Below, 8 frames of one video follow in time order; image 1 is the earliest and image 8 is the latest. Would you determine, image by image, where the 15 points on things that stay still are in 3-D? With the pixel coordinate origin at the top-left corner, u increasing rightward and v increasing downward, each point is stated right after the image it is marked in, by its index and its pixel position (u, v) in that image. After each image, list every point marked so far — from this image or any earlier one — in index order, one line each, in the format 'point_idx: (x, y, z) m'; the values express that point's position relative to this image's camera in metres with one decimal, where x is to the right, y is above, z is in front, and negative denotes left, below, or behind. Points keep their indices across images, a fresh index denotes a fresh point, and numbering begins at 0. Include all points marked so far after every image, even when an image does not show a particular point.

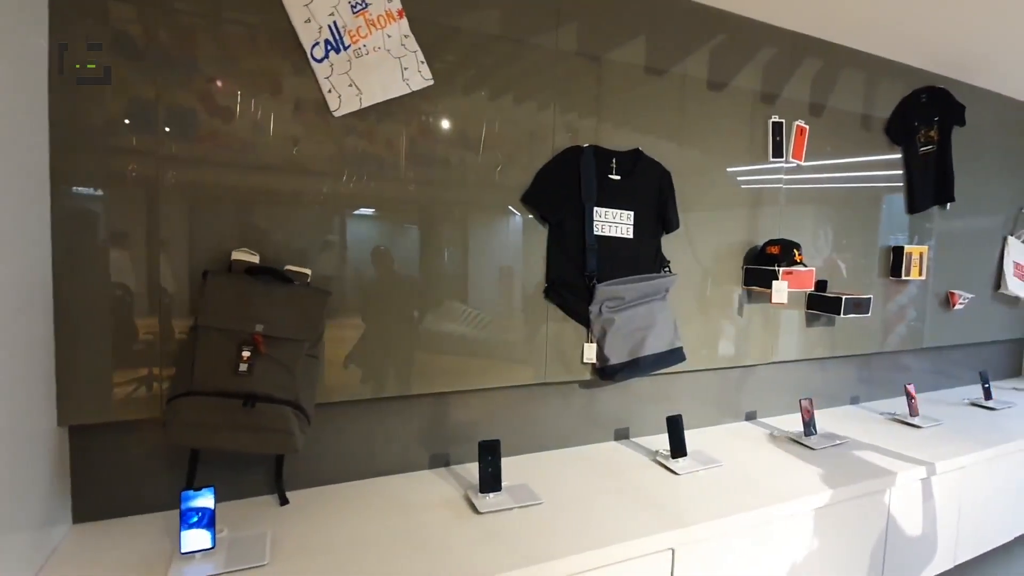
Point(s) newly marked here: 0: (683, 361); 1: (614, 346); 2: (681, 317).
0: (+0.6, -0.3, +1.8) m
1: (+0.3, -0.2, +1.7) m
2: (+0.6, -0.1, +1.9) m
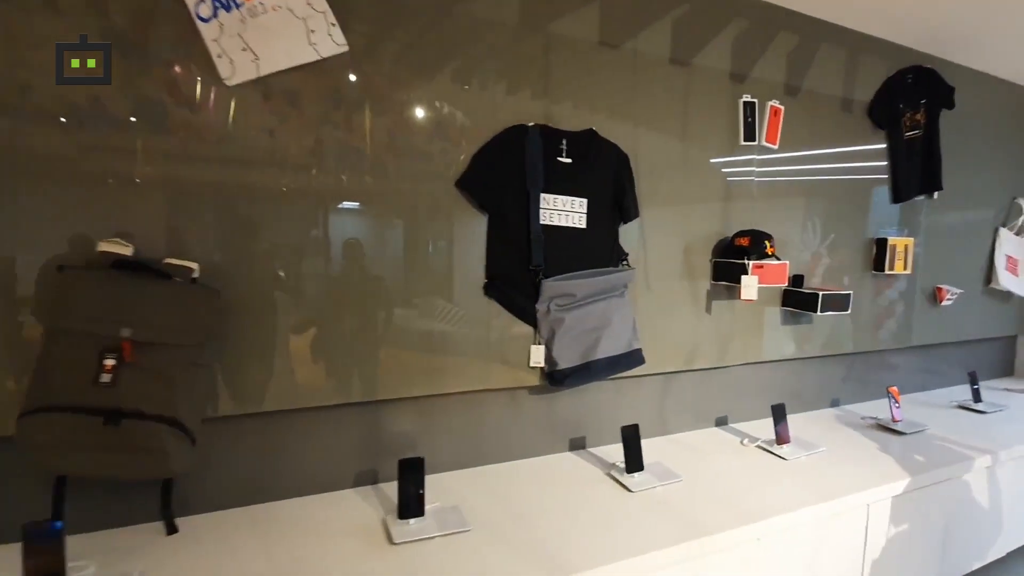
0: (+0.4, -0.3, +1.7) m
1: (+0.1, -0.2, +1.6) m
2: (+0.5, -0.1, +1.7) m
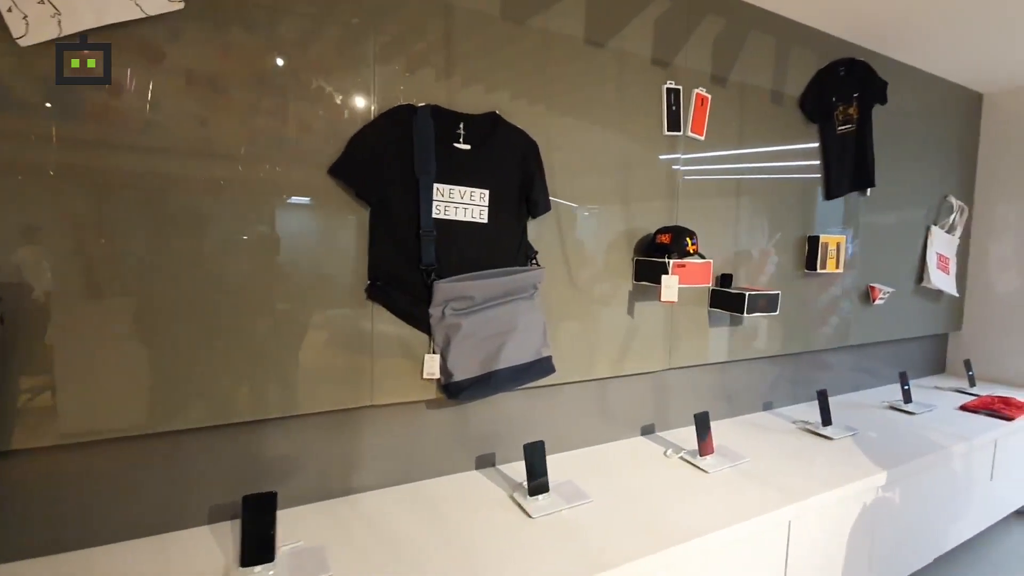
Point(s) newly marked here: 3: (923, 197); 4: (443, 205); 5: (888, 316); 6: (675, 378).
0: (+0.1, -0.3, +1.5) m
1: (-0.2, -0.2, +1.4) m
2: (+0.2, -0.1, +1.6) m
3: (+2.1, +0.5, +2.6) m
4: (-0.2, +0.2, +1.3) m
5: (+1.9, -0.1, +2.6) m
6: (+0.6, -0.3, +1.9) m
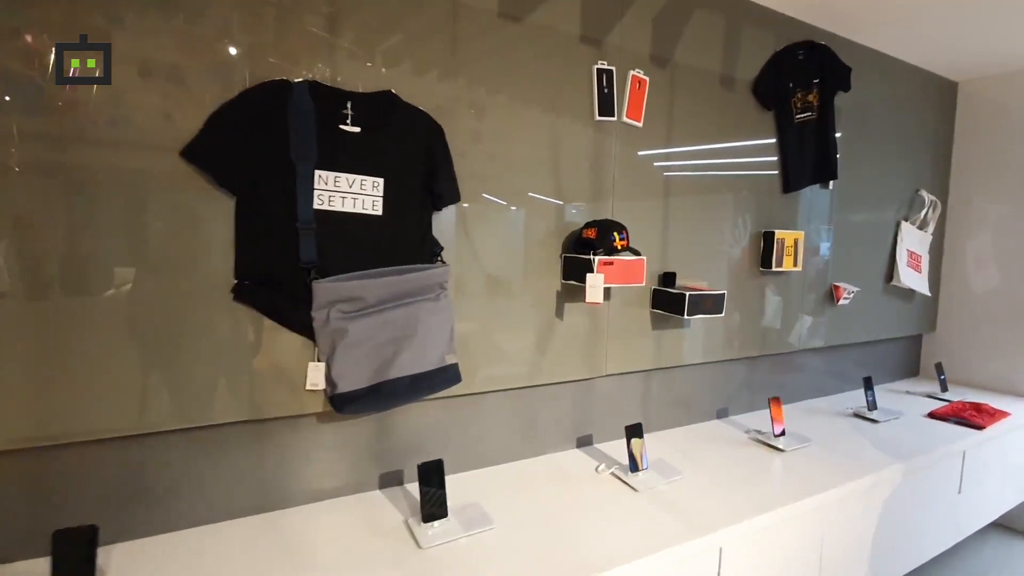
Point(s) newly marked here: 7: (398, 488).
0: (-0.1, -0.3, +1.4) m
1: (-0.4, -0.2, +1.3) m
2: (-0.1, -0.1, +1.5) m
3: (+1.8, +0.5, +2.5) m
4: (-0.4, +0.2, +1.2) m
5: (+1.6, -0.1, +2.4) m
6: (+0.4, -0.3, +1.8) m
7: (-0.3, -0.6, +1.4) m
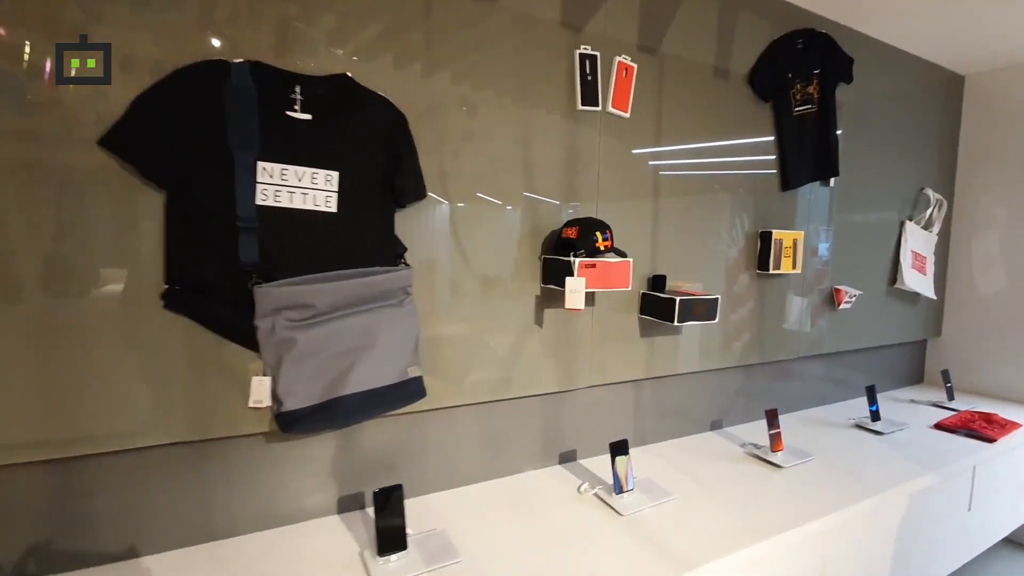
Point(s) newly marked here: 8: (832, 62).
0: (+0.3, -0.3, +1.6) m
1: (+0.1, -0.2, +1.5) m
2: (+0.4, -0.1, +1.7) m
3: (+2.3, +0.5, +2.7) m
4: (0.0, +0.2, +1.4) m
5: (+2.1, -0.1, +2.6) m
6: (+0.9, -0.3, +2.0) m
7: (+0.2, -0.6, +1.6) m
8: (+1.3, +0.9, +2.0) m
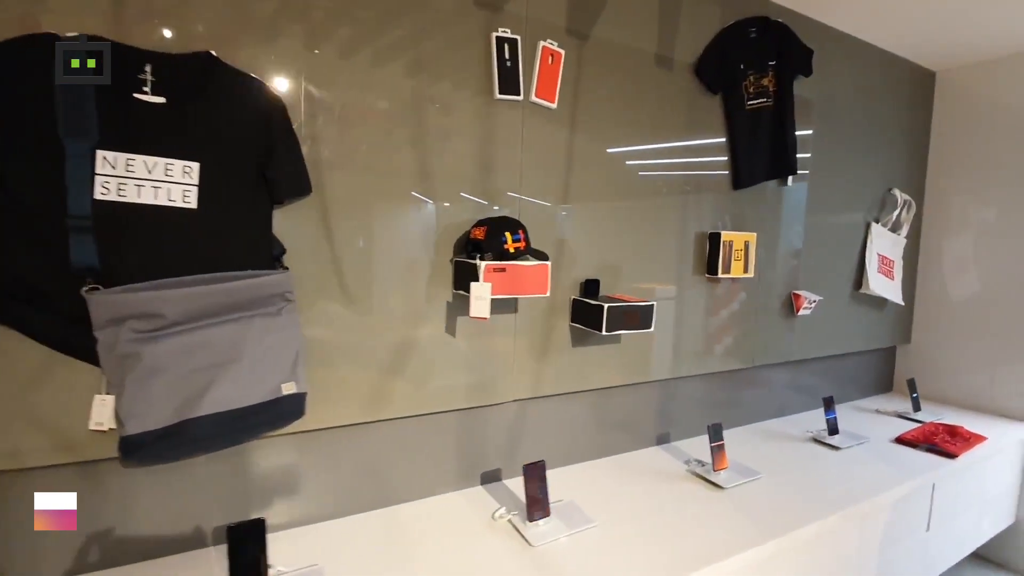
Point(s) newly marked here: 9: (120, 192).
0: (+0.1, -0.3, +1.5) m
1: (-0.2, -0.2, +1.4) m
2: (+0.2, -0.1, +1.6) m
3: (+2.1, +0.5, +2.6) m
4: (-0.2, +0.2, +1.3) m
5: (+1.9, -0.2, +2.5) m
6: (+0.6, -0.4, +1.9) m
7: (-0.1, -0.6, +1.5) m
8: (+1.0, +0.9, +1.9) m
9: (-0.7, +0.2, +0.9) m
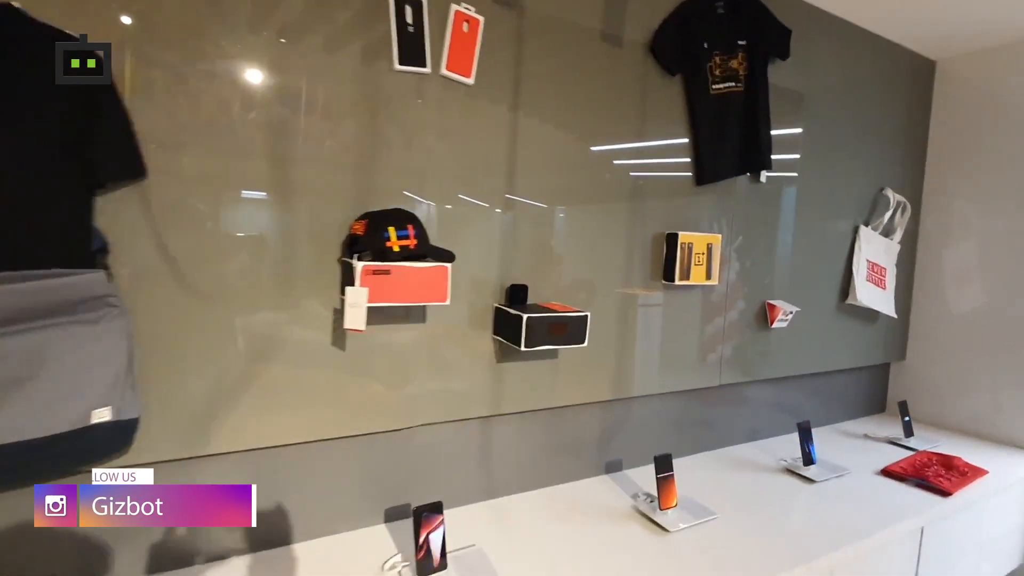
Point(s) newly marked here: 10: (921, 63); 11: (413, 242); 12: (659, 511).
0: (-0.1, -0.3, +1.3) m
1: (-0.4, -0.2, +1.2) m
2: (-0.1, -0.1, +1.4) m
3: (+1.9, +0.4, +2.3) m
4: (-0.4, +0.2, +1.1) m
5: (+1.7, -0.2, +2.3) m
6: (+0.4, -0.4, +1.7) m
7: (-0.3, -0.6, +1.3) m
8: (+0.8, +0.8, +1.6) m
9: (-0.9, +0.2, +0.7) m
10: (+1.9, +1.0, +2.3) m
11: (-0.2, +0.1, +1.0) m
12: (+0.4, -0.6, +1.4) m
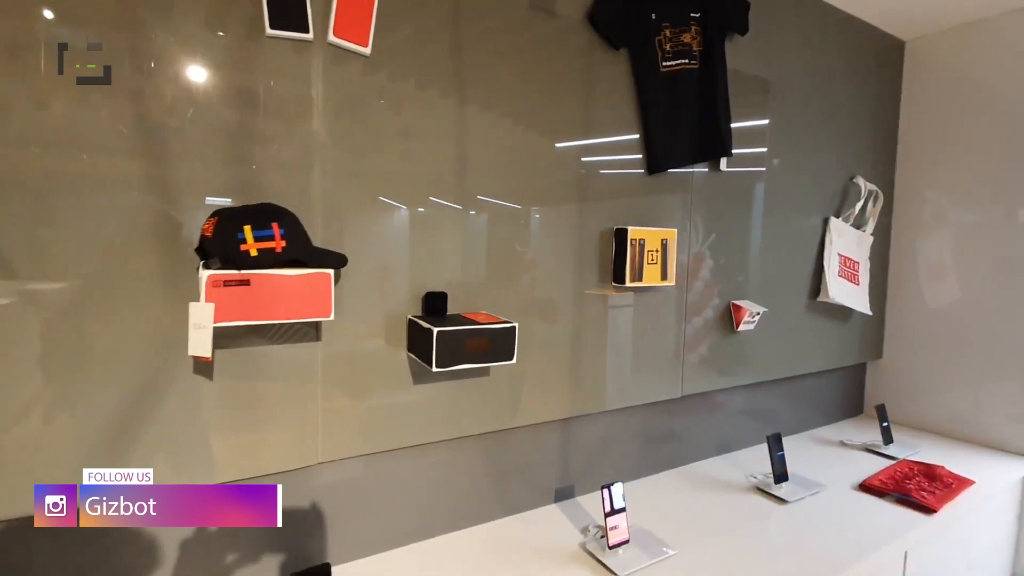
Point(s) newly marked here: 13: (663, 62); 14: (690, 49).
0: (-0.3, -0.3, +1.1) m
1: (-0.5, -0.3, +0.9) m
2: (-0.2, -0.2, +1.2) m
3: (+1.7, +0.4, +2.2) m
4: (-0.6, +0.2, +0.9) m
5: (+1.5, -0.2, +2.1) m
6: (+0.2, -0.4, +1.5) m
7: (-0.5, -0.6, +1.1) m
8: (+0.6, +0.8, +1.5) m
9: (-1.1, +0.1, +0.5) m
10: (+1.6, +1.0, +2.2) m
11: (-0.4, +0.1, +0.8) m
12: (+0.2, -0.6, +1.2) m
13: (+0.4, +0.6, +1.4) m
14: (+0.5, +0.7, +1.5) m
